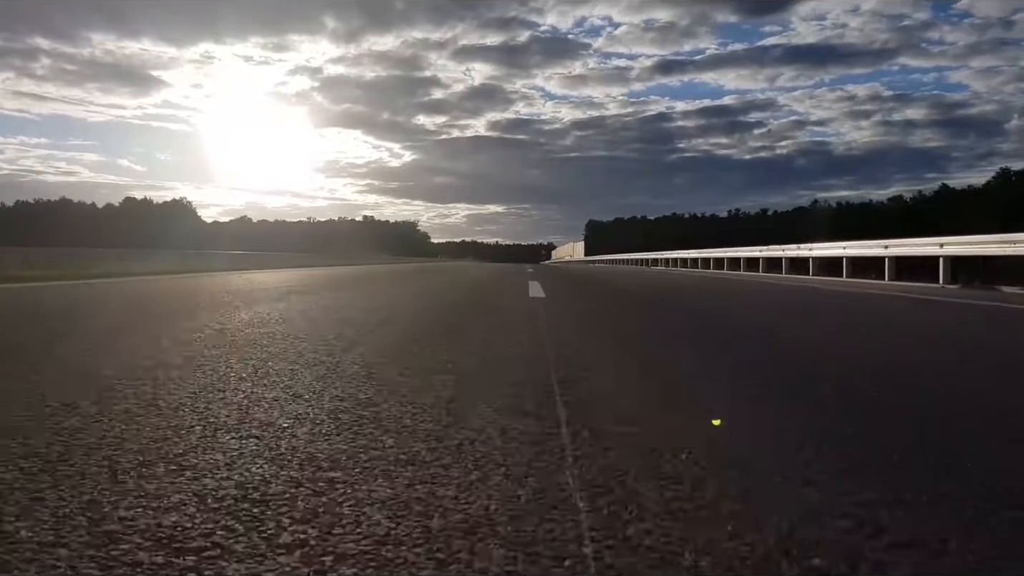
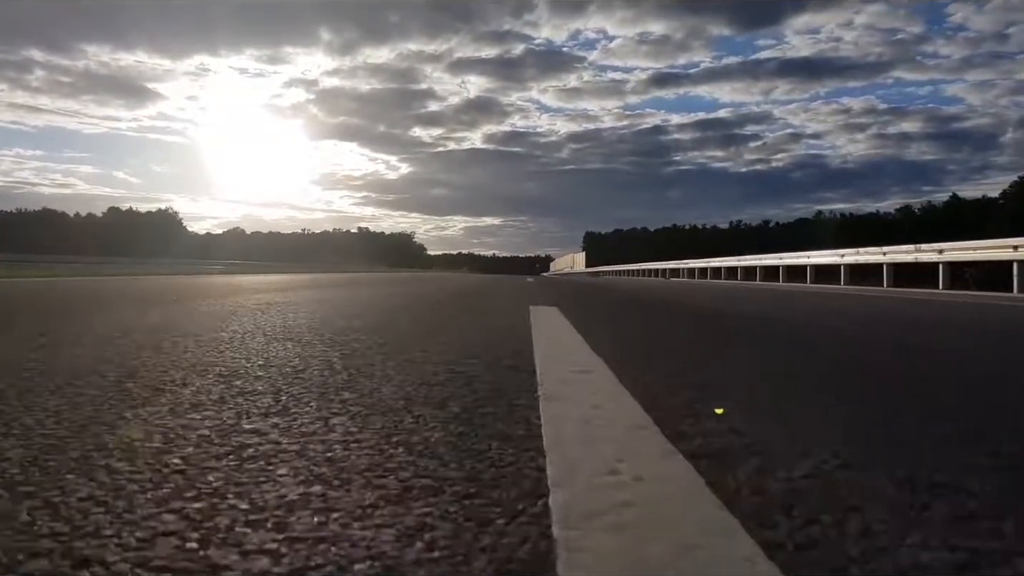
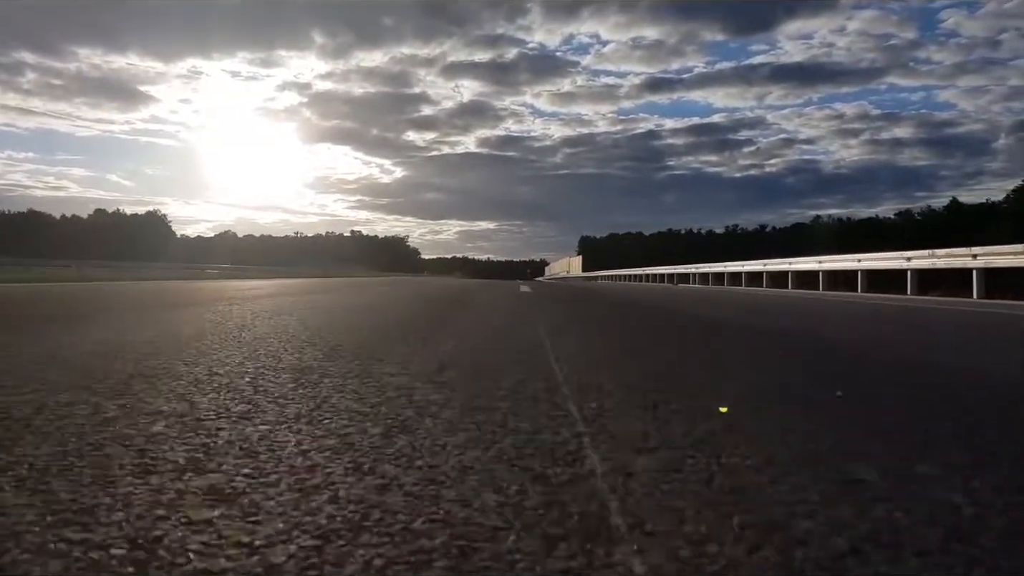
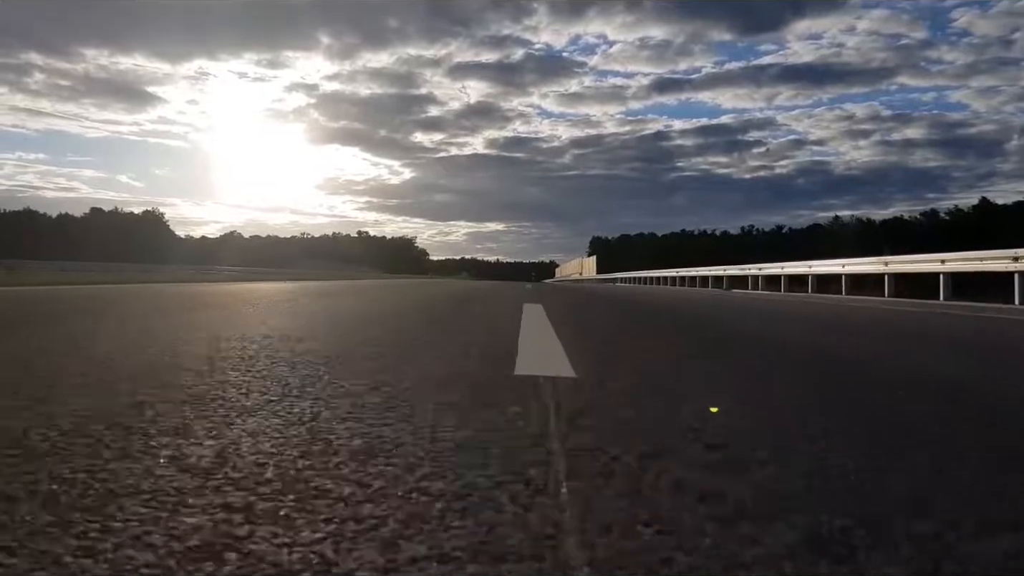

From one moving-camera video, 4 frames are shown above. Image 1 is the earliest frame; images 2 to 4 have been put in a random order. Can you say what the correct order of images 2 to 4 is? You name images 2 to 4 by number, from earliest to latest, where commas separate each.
2, 3, 4
